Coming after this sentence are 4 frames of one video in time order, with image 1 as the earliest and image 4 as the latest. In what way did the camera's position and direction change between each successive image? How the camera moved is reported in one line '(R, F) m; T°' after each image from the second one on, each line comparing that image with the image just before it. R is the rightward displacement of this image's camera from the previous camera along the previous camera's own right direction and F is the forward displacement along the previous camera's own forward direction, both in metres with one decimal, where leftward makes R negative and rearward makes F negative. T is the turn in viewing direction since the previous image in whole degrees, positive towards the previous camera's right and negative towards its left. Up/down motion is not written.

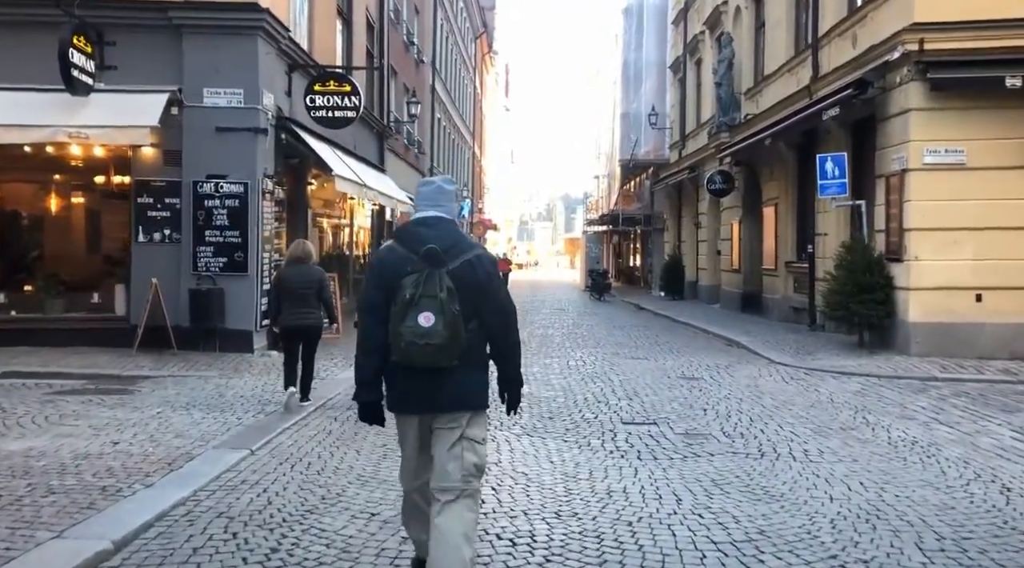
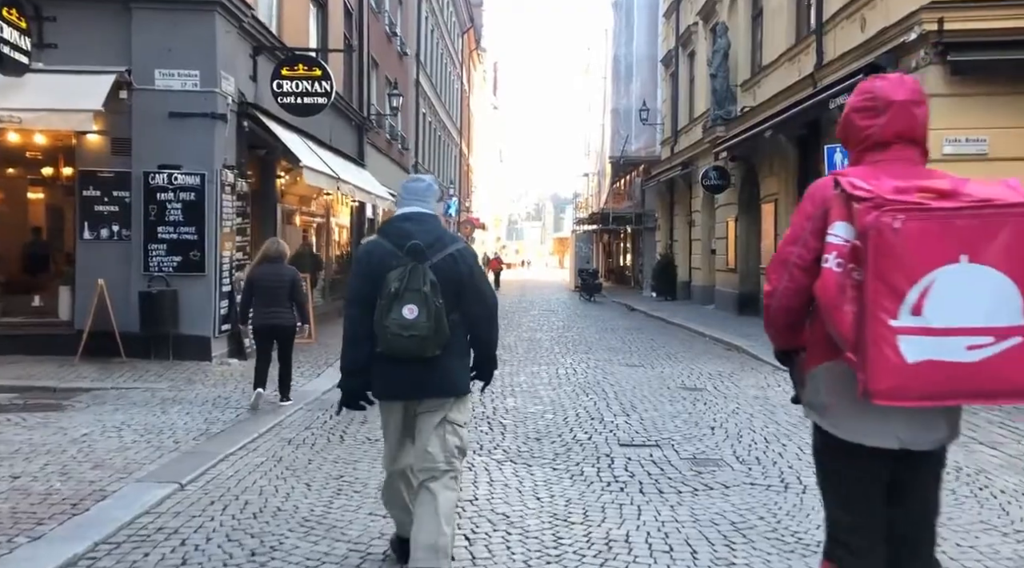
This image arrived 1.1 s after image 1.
(+0.1, +1.1) m; +1°
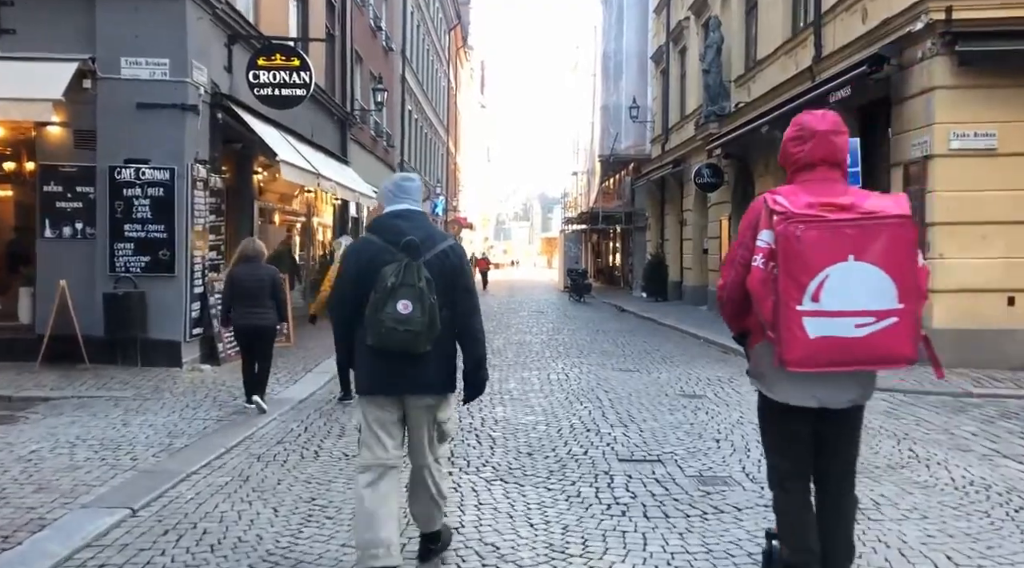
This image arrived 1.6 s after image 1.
(0.0, +0.6) m; +1°
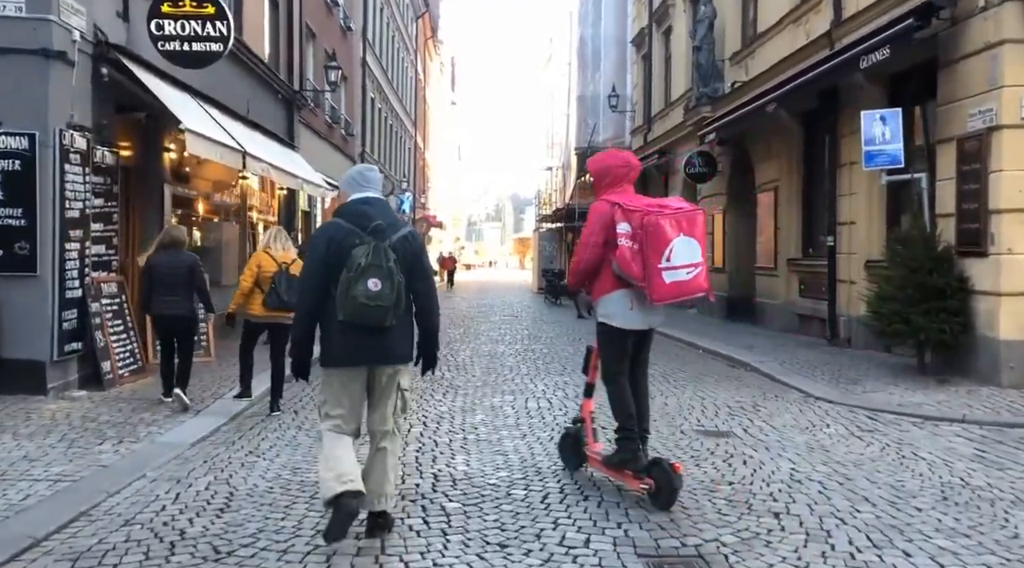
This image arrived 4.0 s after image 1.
(0.0, +2.3) m; +2°
